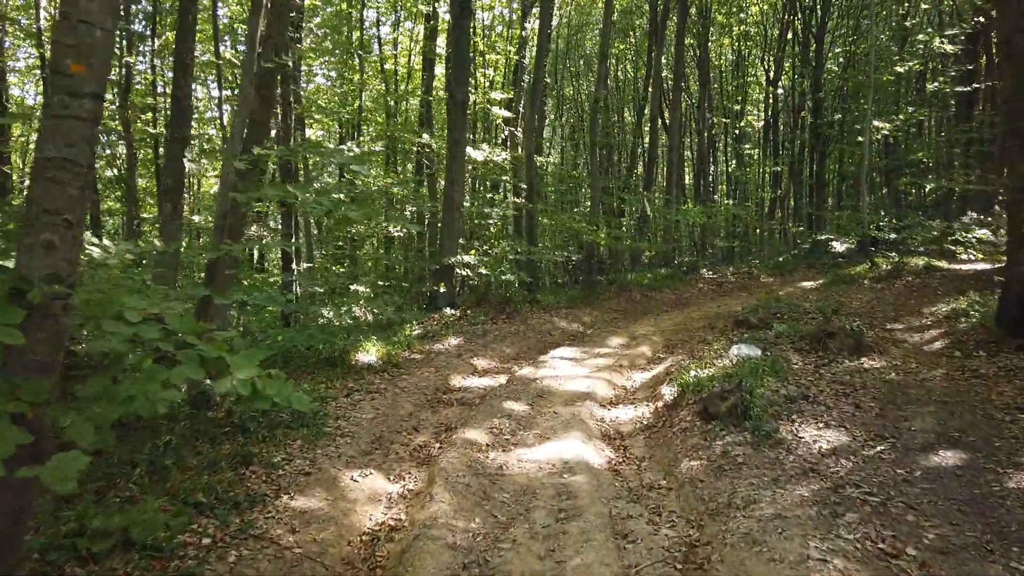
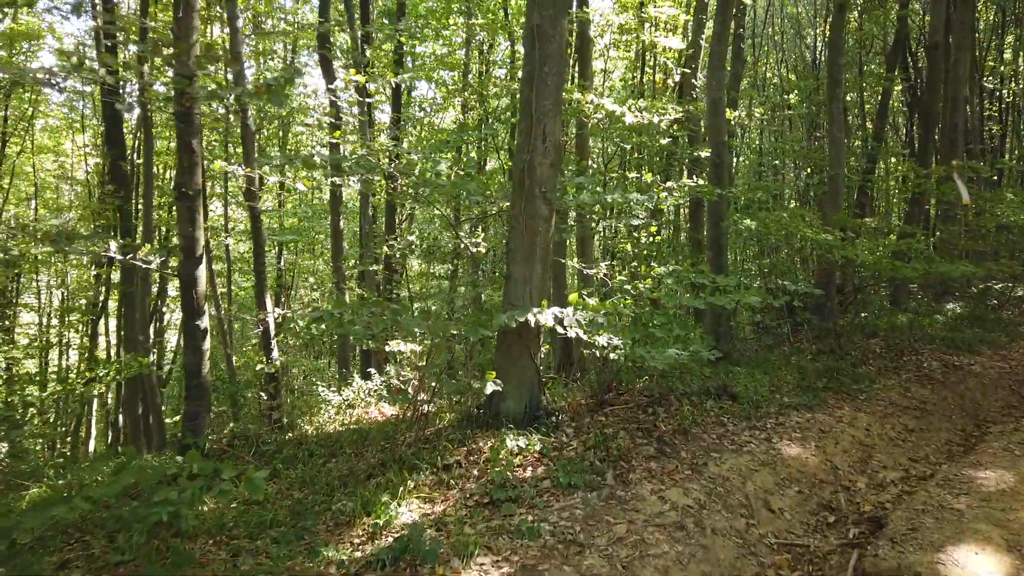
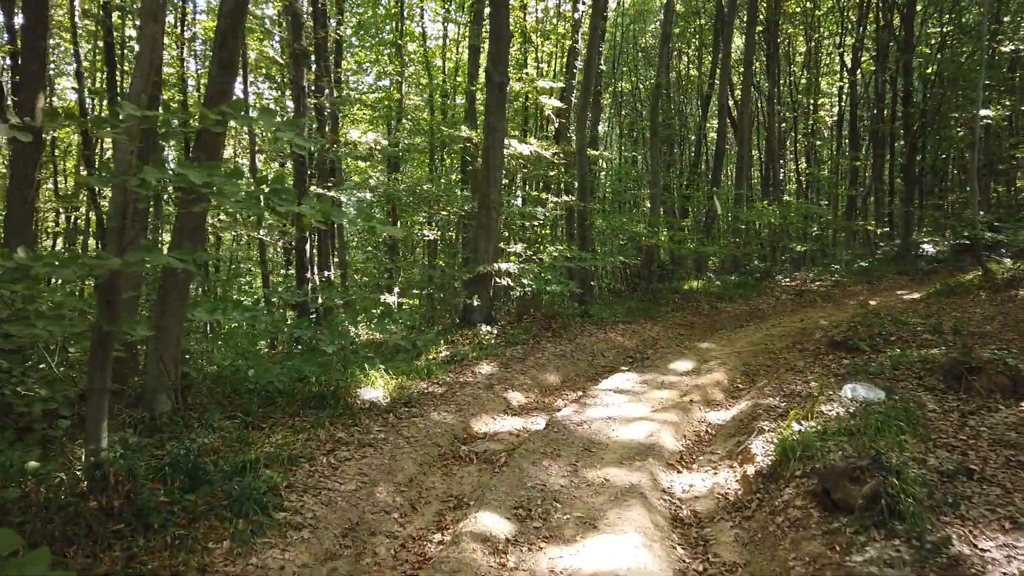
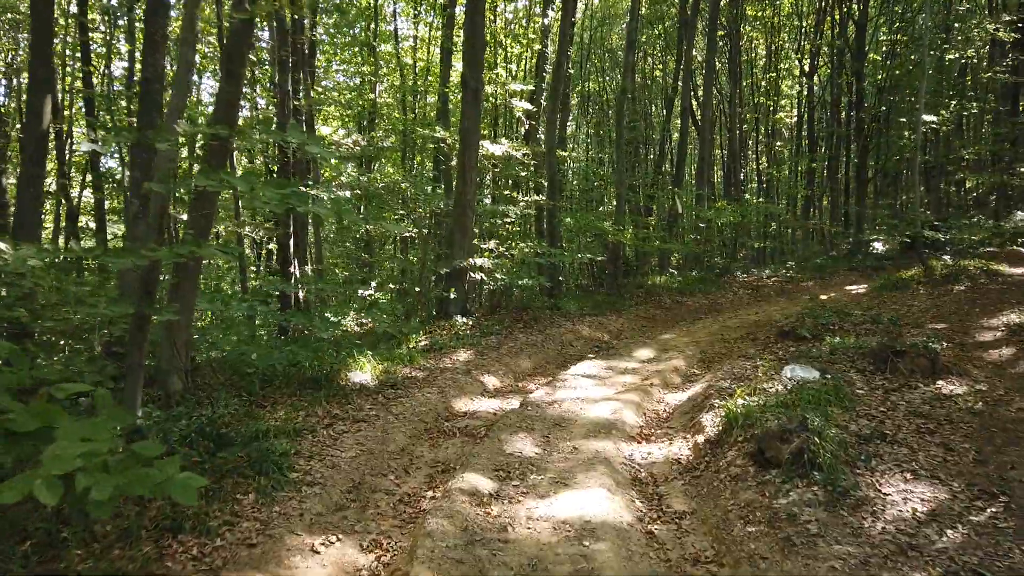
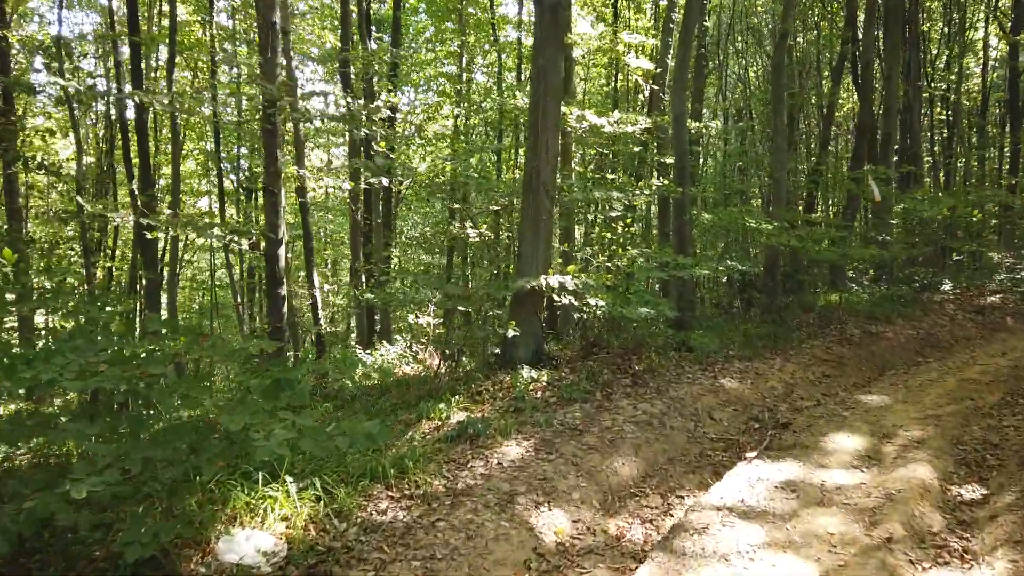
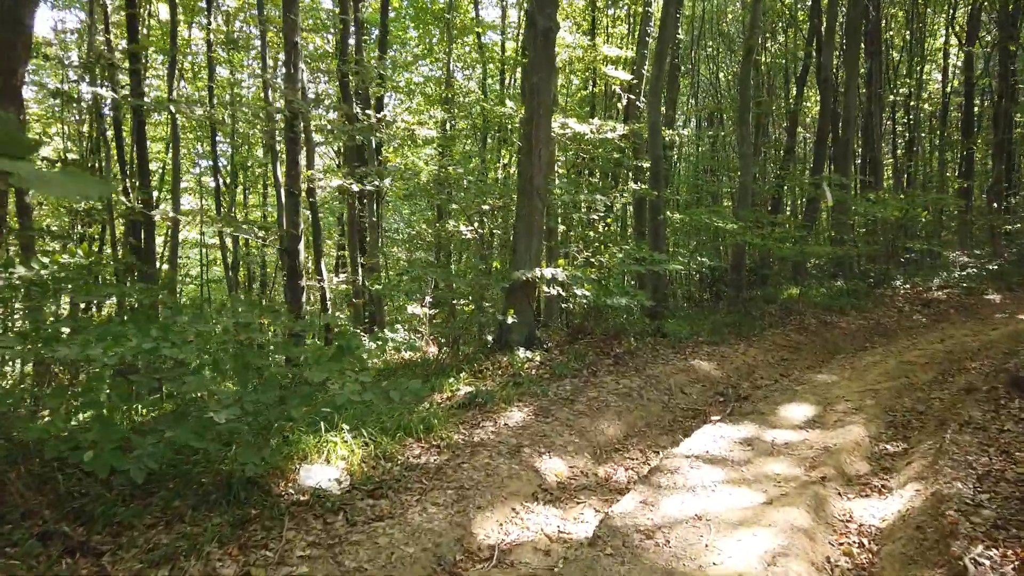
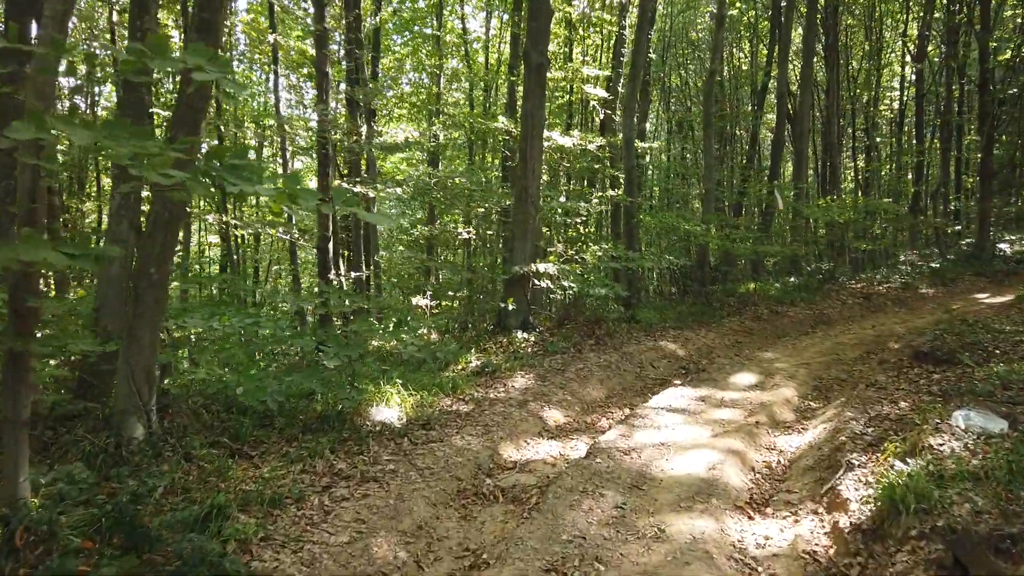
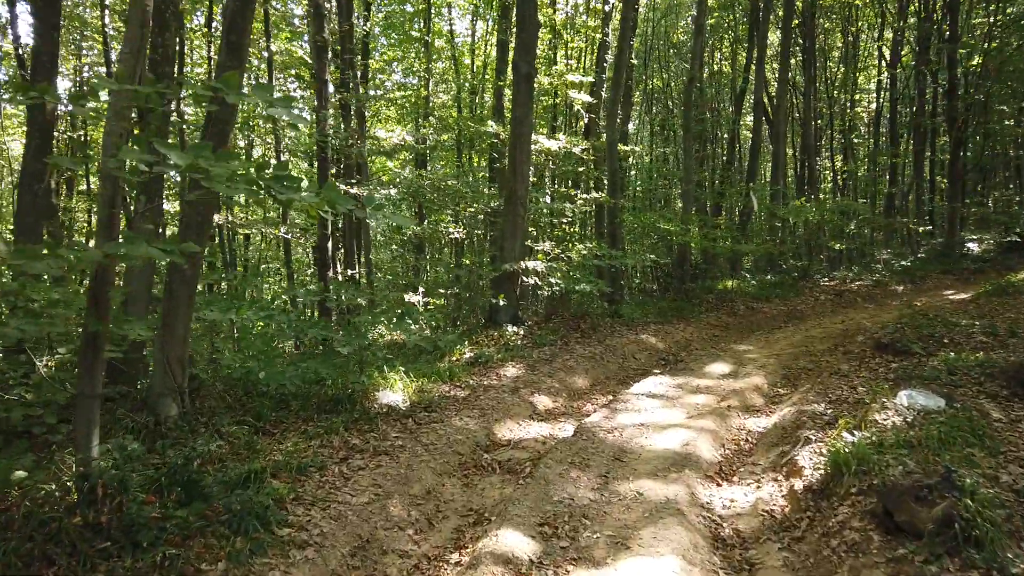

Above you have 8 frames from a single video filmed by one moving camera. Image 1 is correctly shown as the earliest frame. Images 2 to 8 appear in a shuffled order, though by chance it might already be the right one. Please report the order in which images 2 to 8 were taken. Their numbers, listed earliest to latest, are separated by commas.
4, 3, 8, 7, 6, 5, 2
